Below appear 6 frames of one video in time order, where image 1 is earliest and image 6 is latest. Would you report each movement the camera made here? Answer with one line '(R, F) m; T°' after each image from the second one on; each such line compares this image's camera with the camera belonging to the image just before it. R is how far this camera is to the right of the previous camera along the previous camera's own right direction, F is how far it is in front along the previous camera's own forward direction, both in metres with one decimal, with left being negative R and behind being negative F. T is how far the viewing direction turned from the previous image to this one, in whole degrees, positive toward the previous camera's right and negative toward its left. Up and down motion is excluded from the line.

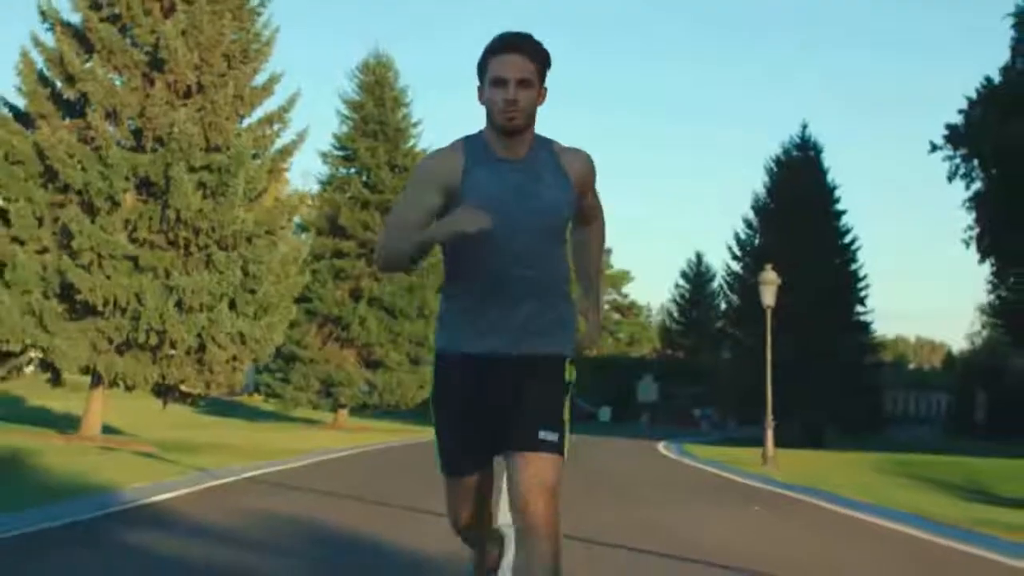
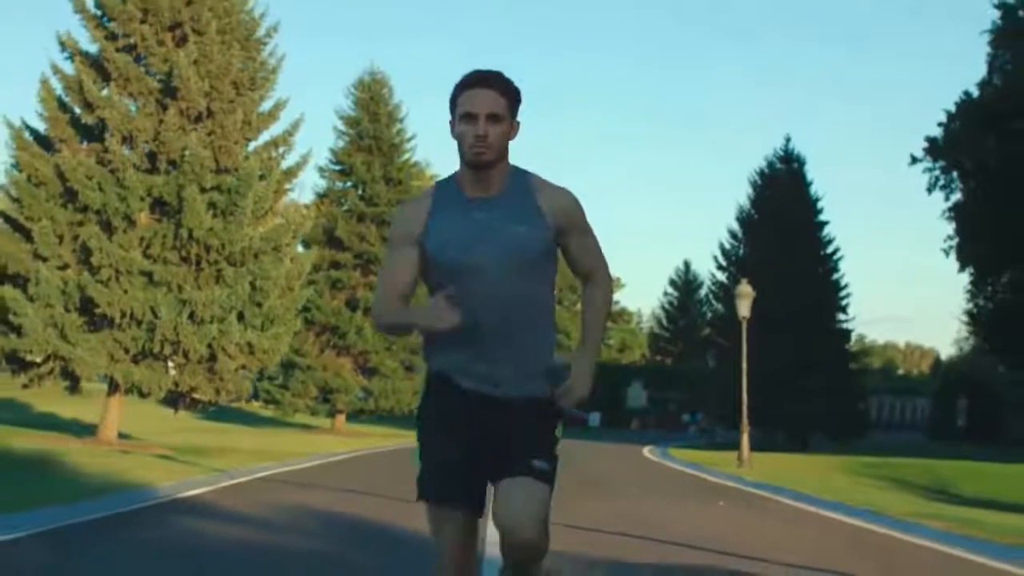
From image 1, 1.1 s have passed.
(0.0, -1.4) m; 0°
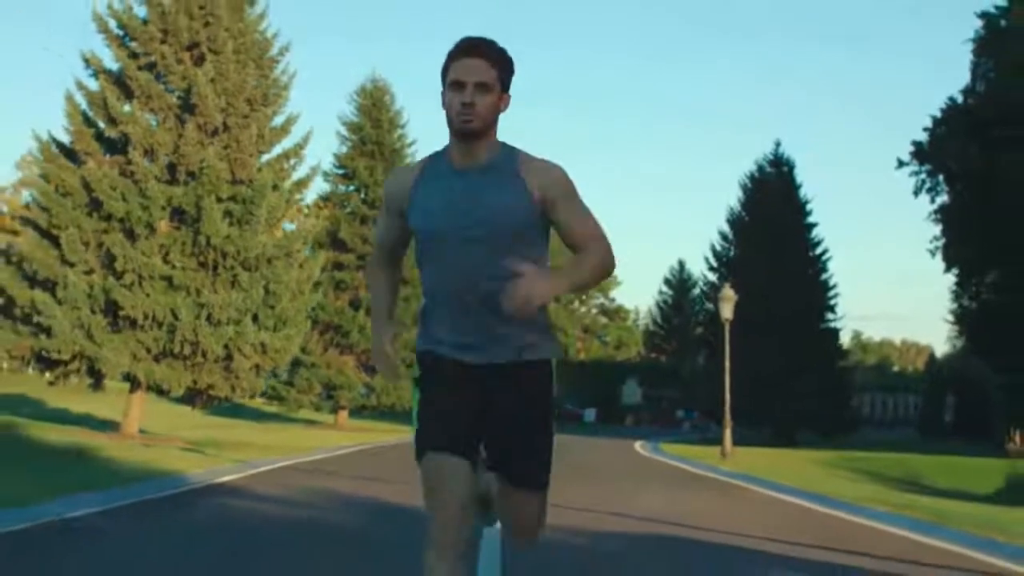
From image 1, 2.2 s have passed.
(0.0, -1.5) m; 0°
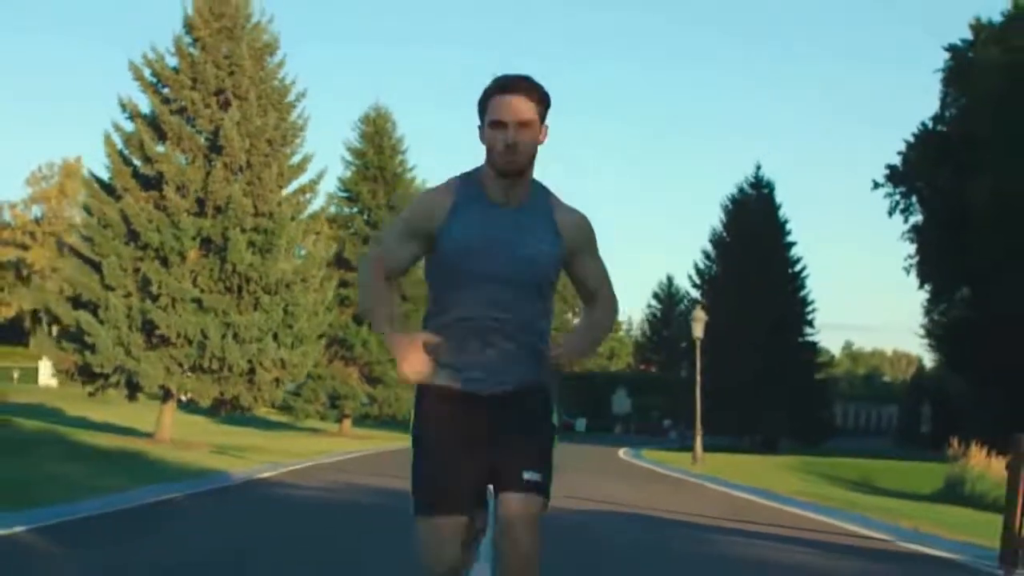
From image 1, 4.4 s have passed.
(0.0, -2.9) m; 0°
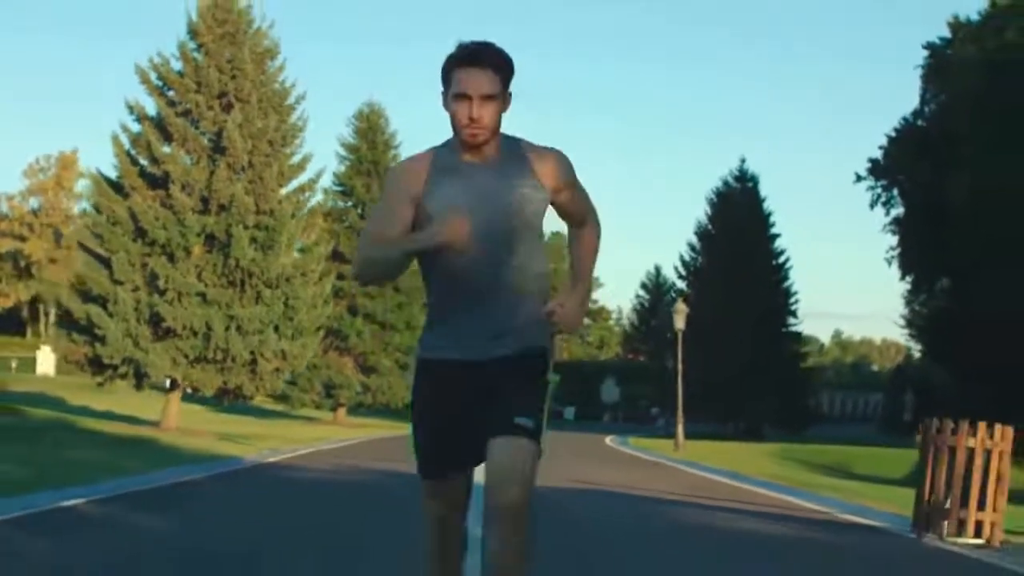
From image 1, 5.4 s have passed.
(0.0, -1.3) m; 0°
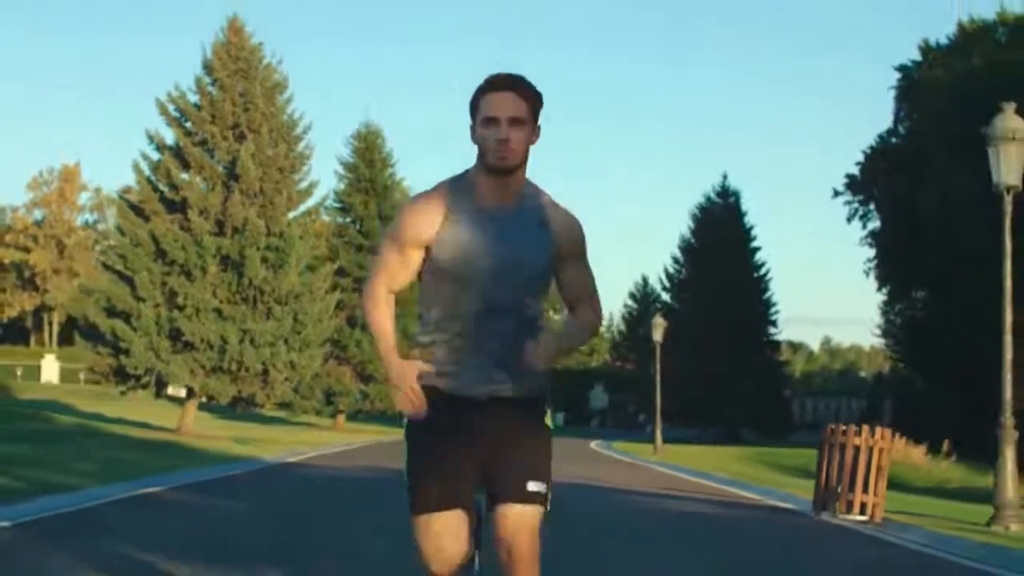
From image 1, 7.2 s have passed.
(0.0, -2.4) m; 0°
